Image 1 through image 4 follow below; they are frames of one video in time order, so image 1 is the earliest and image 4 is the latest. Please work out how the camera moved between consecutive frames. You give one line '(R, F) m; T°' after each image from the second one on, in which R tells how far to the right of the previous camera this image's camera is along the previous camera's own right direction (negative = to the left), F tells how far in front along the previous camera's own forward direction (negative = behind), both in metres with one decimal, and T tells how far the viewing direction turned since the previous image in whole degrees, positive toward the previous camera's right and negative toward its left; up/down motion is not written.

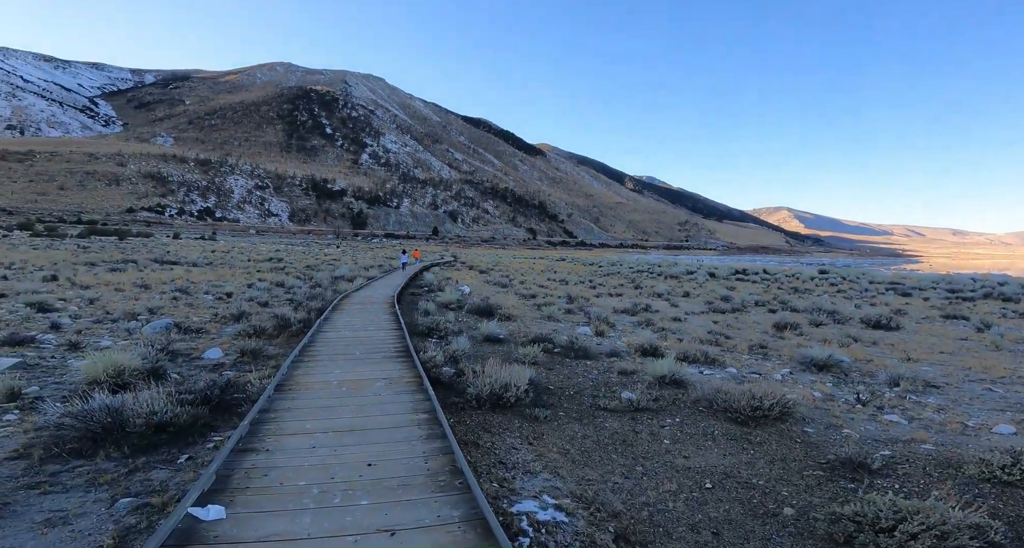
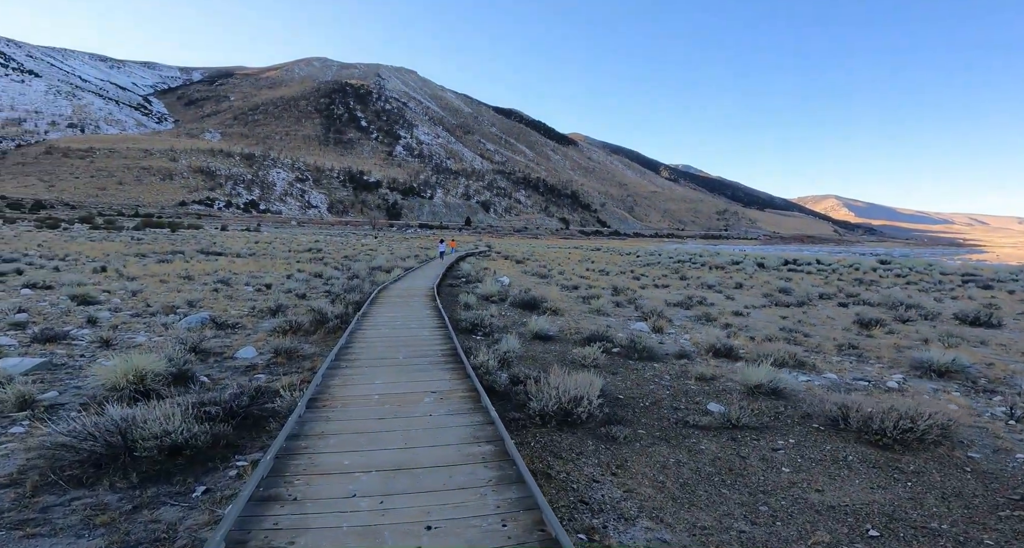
(-0.5, +1.0) m; -4°
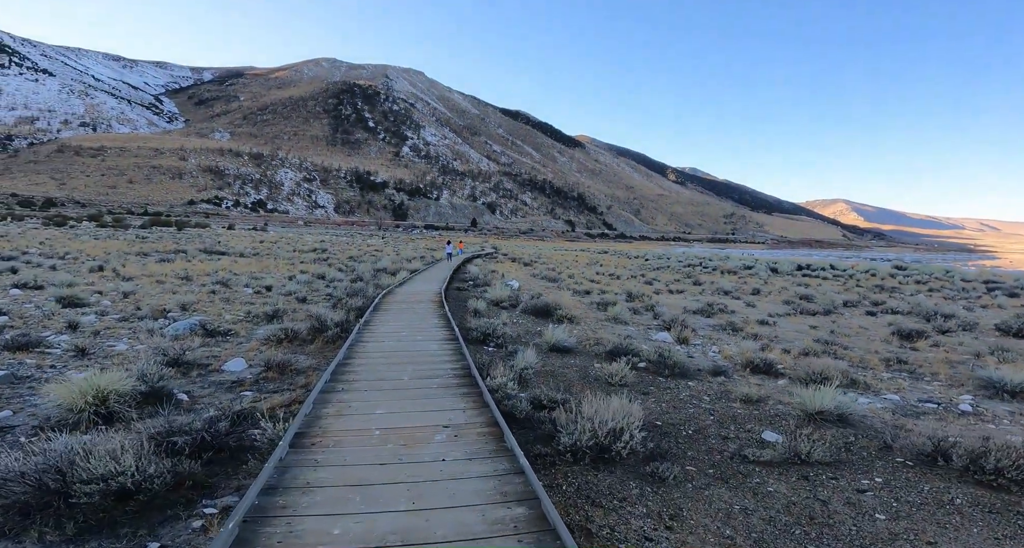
(-0.2, +0.8) m; -1°
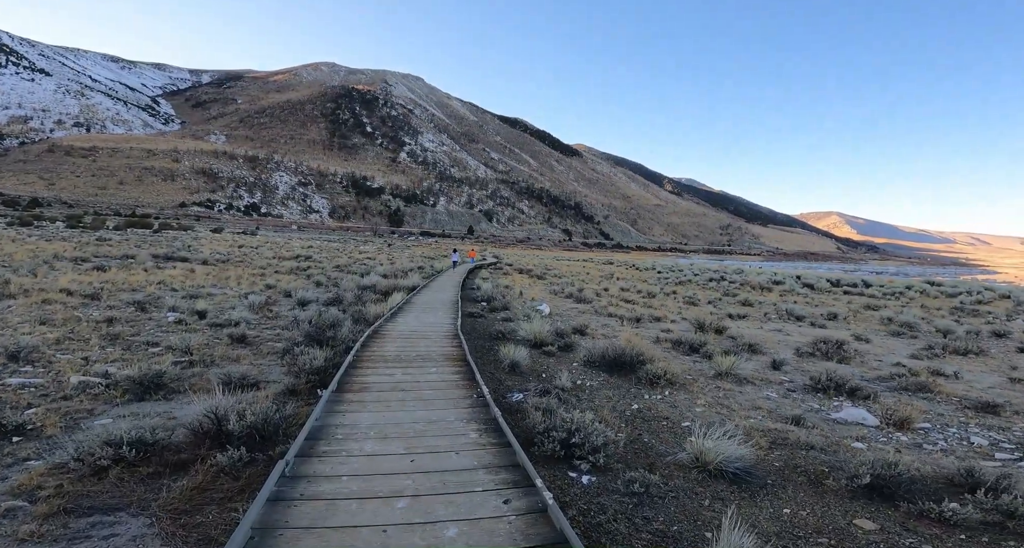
(-1.2, +4.6) m; +1°
